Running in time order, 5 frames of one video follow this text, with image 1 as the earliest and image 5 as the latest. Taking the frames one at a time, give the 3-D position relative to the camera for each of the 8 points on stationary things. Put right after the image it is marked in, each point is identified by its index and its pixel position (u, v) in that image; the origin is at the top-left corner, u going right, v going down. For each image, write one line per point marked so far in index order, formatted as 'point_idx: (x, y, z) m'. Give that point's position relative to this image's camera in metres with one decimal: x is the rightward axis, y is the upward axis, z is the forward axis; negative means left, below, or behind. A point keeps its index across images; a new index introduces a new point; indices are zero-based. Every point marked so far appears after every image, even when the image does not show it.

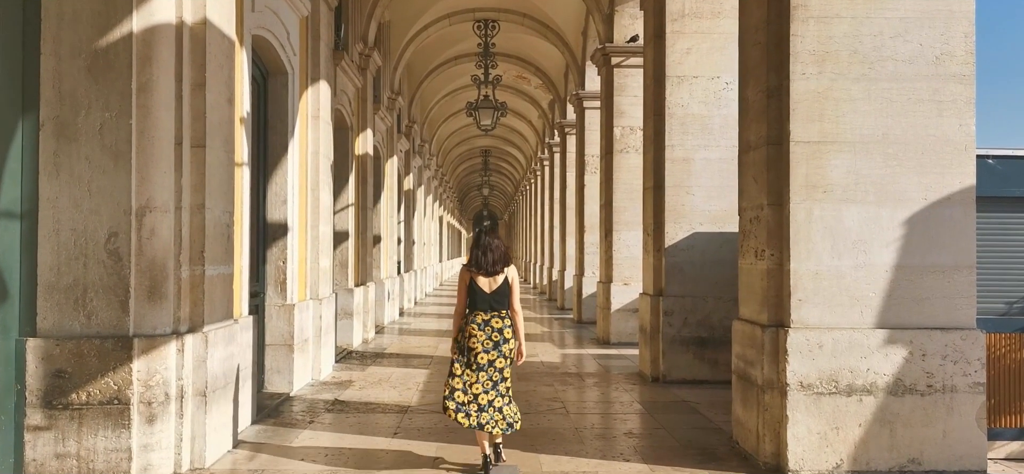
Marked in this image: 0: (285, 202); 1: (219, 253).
0: (-1.9, +0.3, +7.7) m
1: (-1.8, -0.1, +5.3) m
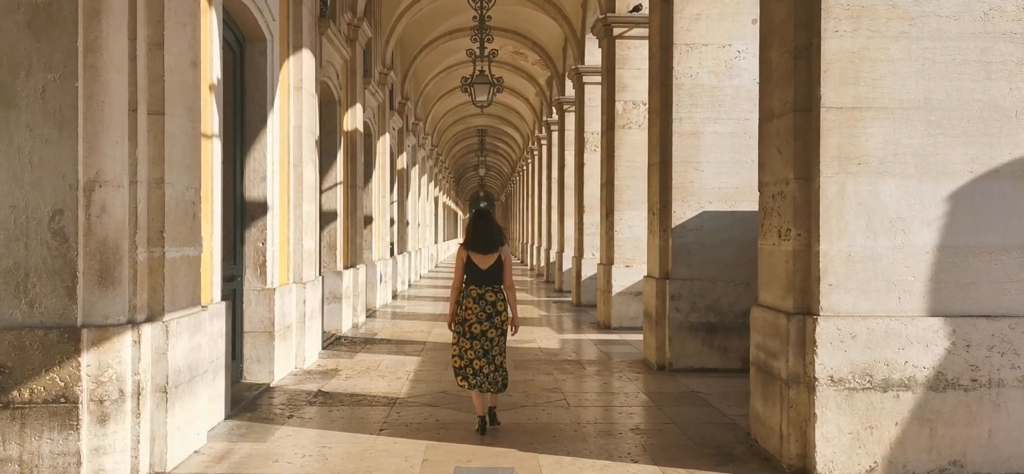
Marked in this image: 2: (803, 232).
0: (-2.0, +0.5, +7.1) m
1: (-1.8, 0.0, +4.8) m
2: (+1.5, 0.0, +4.6) m
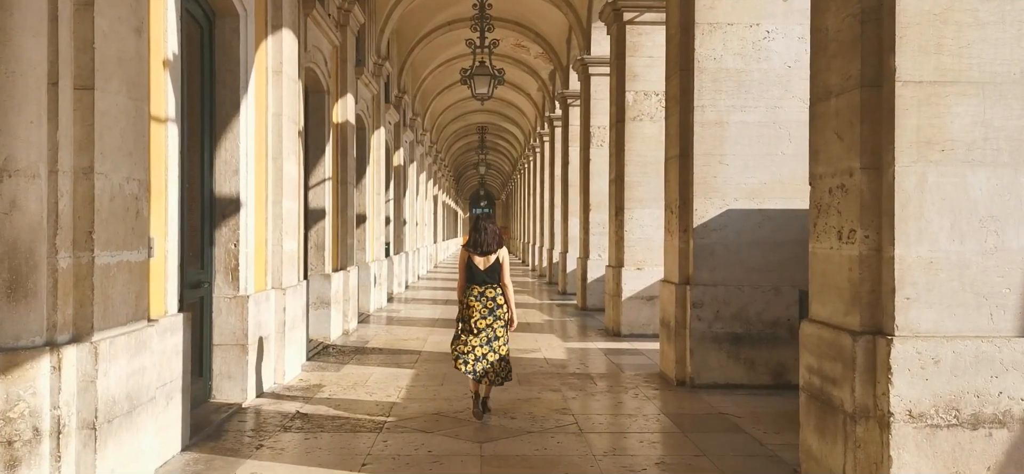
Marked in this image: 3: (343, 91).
0: (-1.9, +0.5, +6.3) m
1: (-1.7, 0.0, +4.0) m
2: (+1.5, 0.0, +3.8) m
3: (-2.1, +1.7, +10.8) m
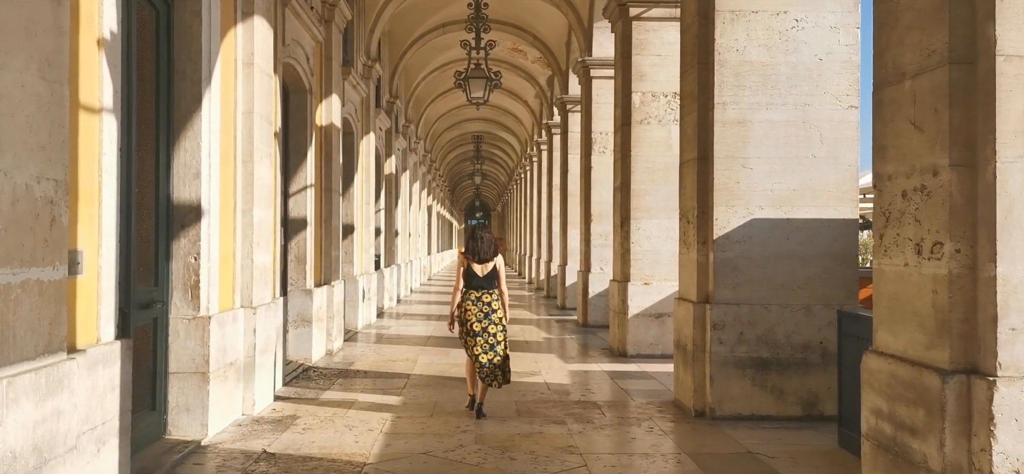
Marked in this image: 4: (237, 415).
0: (-1.9, +0.4, +5.5) m
1: (-1.7, 0.0, +3.2) m
2: (+1.5, 0.0, +3.0) m
3: (-2.1, +1.6, +10.0) m
4: (-1.9, -1.2, +6.1) m
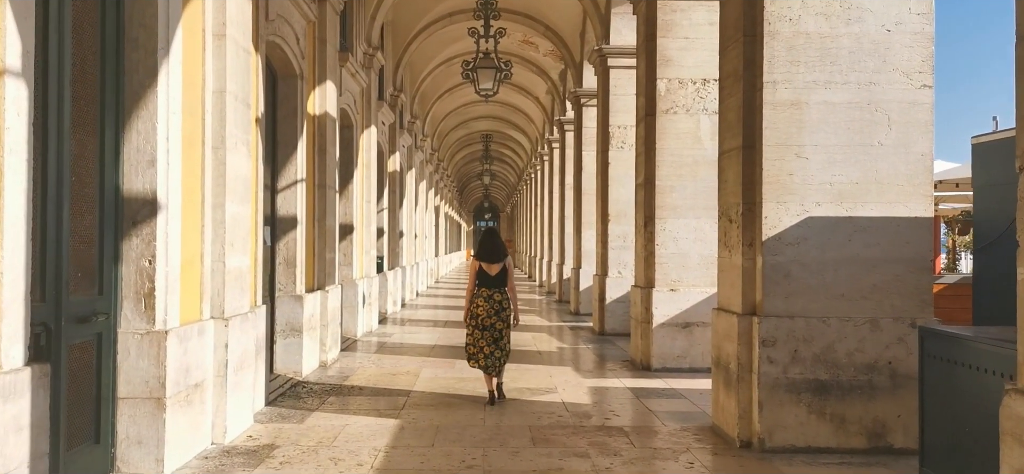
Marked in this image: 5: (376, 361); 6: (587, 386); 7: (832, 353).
0: (-1.9, +0.4, +4.6) m
1: (-1.7, 0.0, +2.3) m
2: (+1.6, 0.0, +2.1) m
3: (-1.9, +1.6, +9.1) m
4: (-1.8, -1.2, +5.2) m
5: (-1.4, -1.3, +9.3) m
6: (+0.7, -1.3, +7.9) m
7: (+1.9, -0.7, +5.3) m
